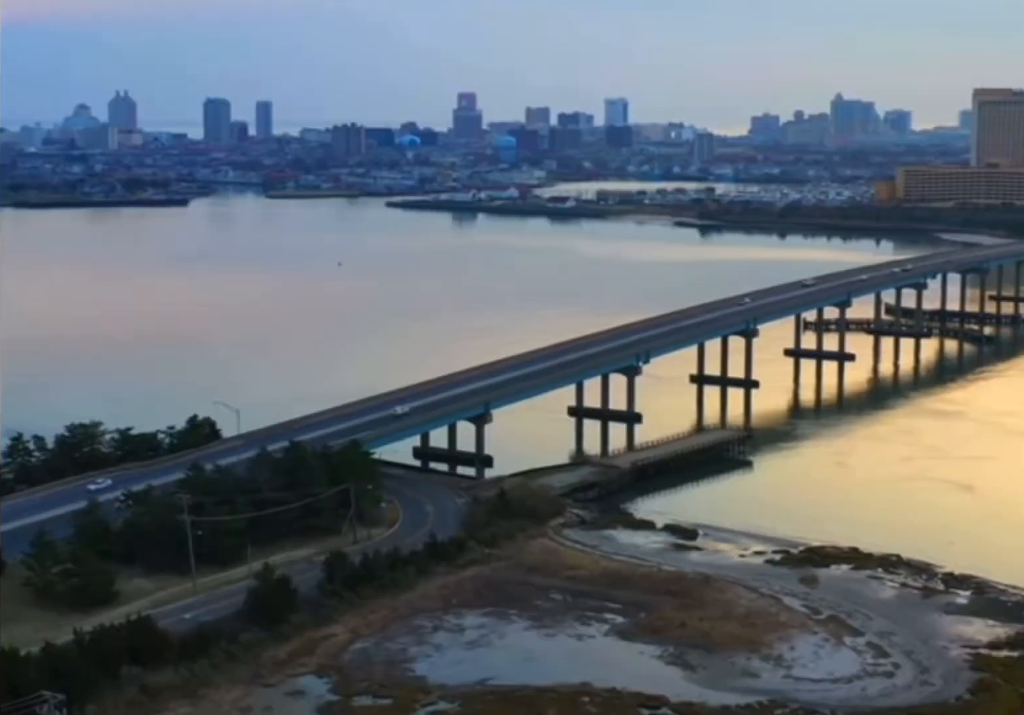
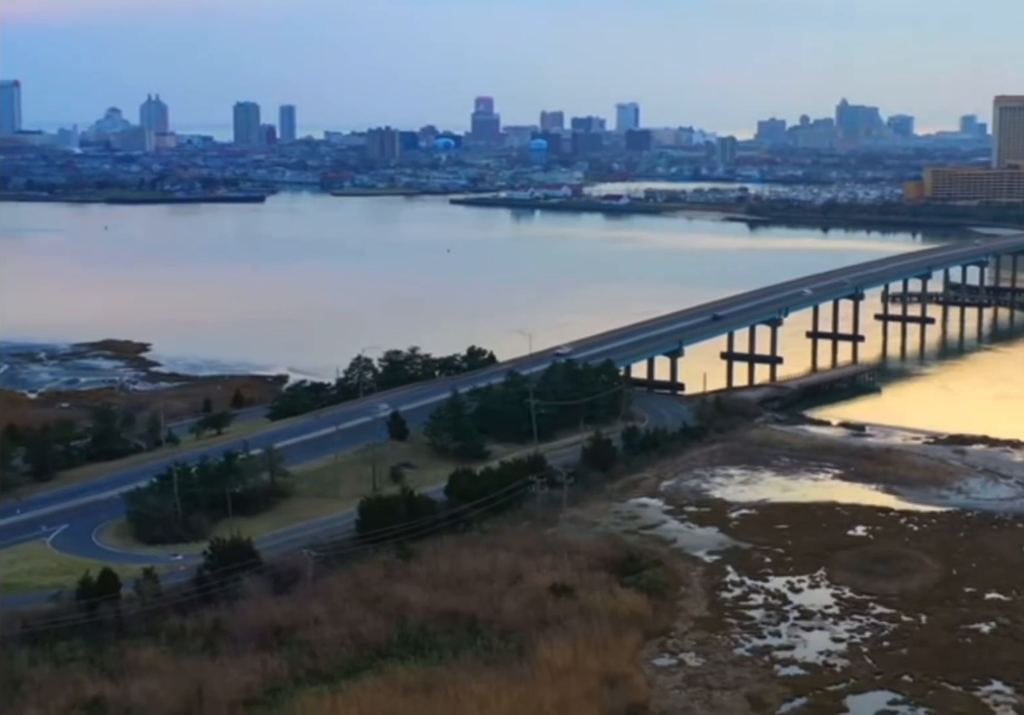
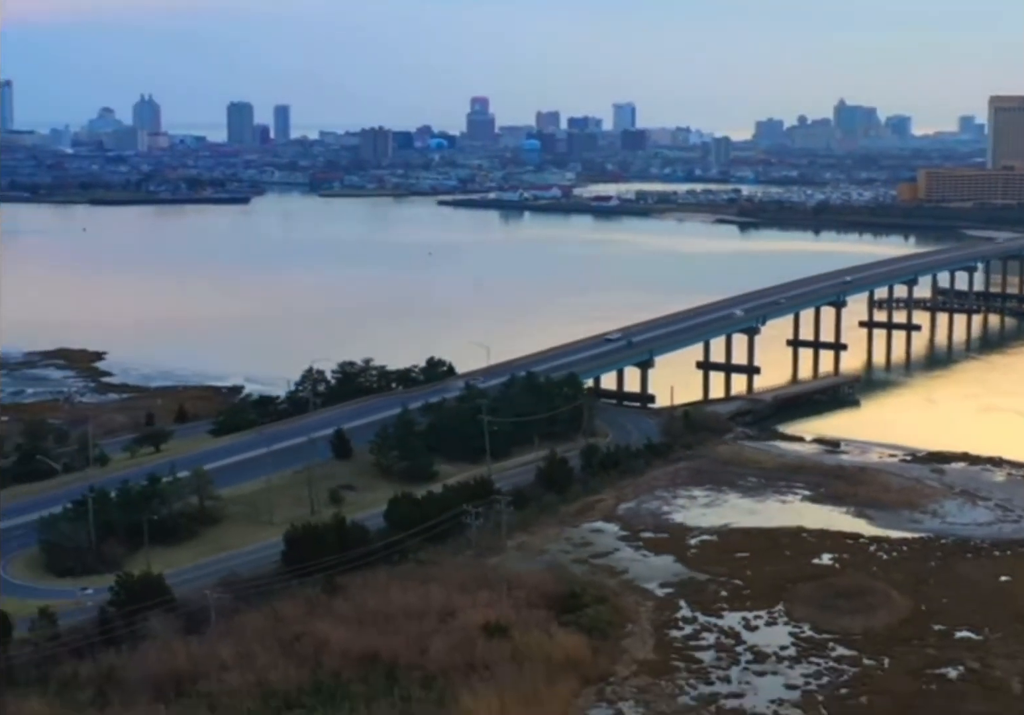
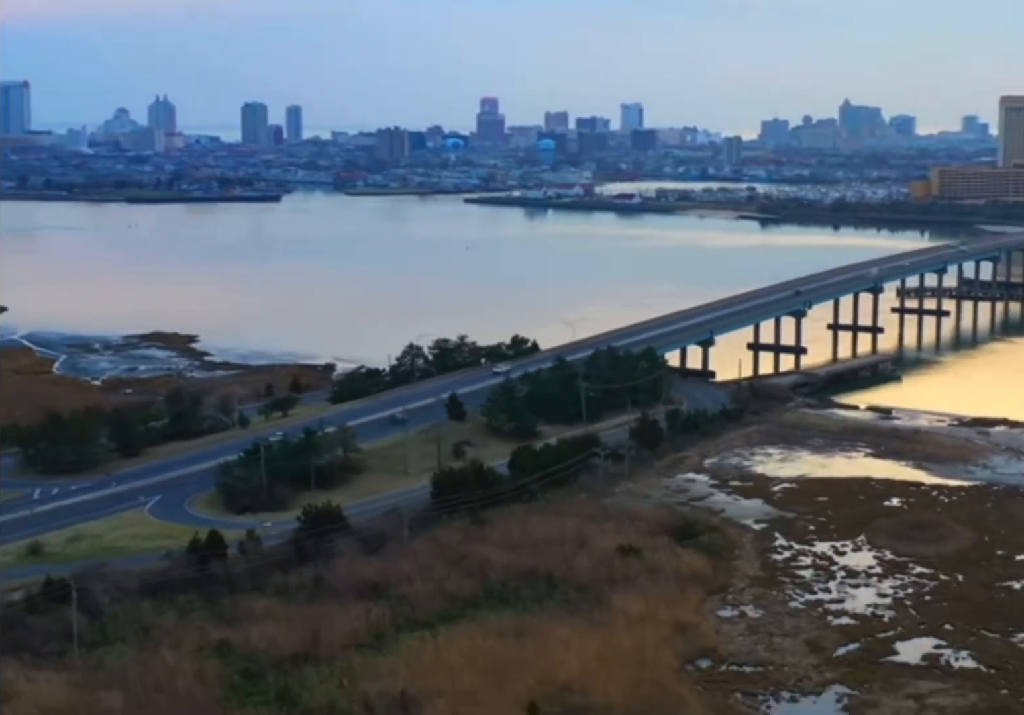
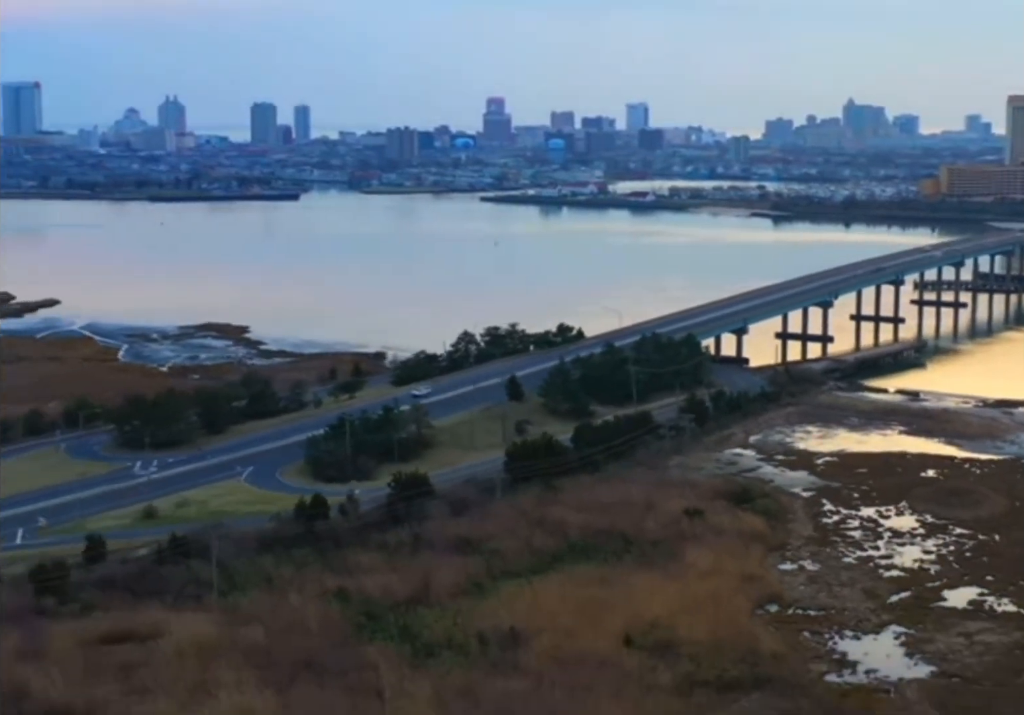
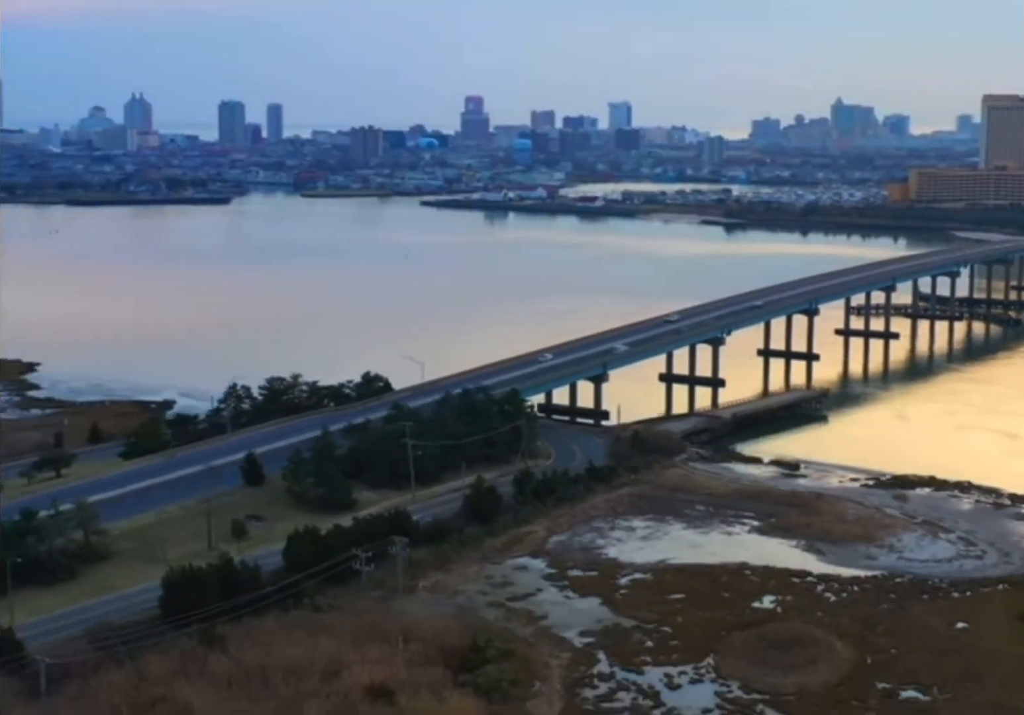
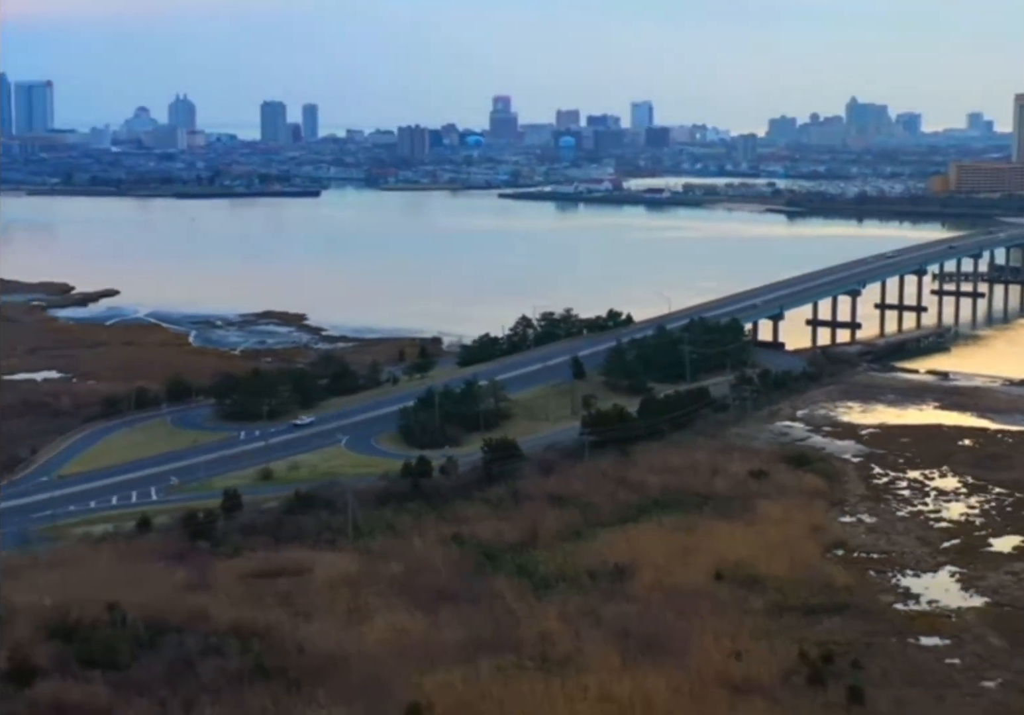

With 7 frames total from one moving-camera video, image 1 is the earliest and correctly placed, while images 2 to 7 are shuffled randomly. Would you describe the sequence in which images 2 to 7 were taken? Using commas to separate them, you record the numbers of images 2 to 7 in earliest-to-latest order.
6, 3, 2, 4, 5, 7
